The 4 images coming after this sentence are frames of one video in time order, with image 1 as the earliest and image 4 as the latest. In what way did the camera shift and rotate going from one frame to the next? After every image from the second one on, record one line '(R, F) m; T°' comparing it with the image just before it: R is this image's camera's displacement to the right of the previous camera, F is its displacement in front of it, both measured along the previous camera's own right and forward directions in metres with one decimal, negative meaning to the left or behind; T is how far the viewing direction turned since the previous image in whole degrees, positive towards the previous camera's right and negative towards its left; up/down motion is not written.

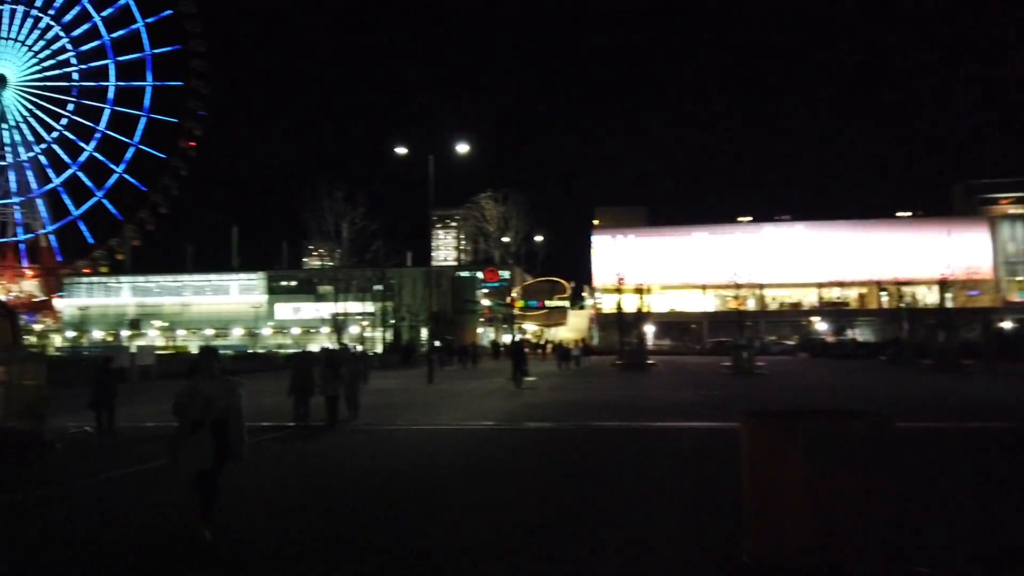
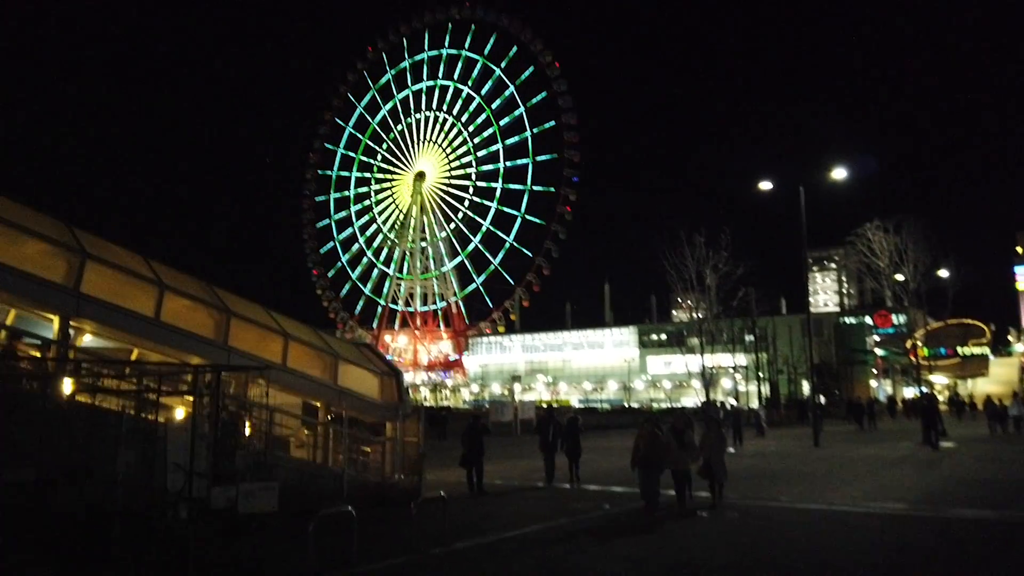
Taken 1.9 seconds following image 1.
(-0.3, +2.0) m; -24°
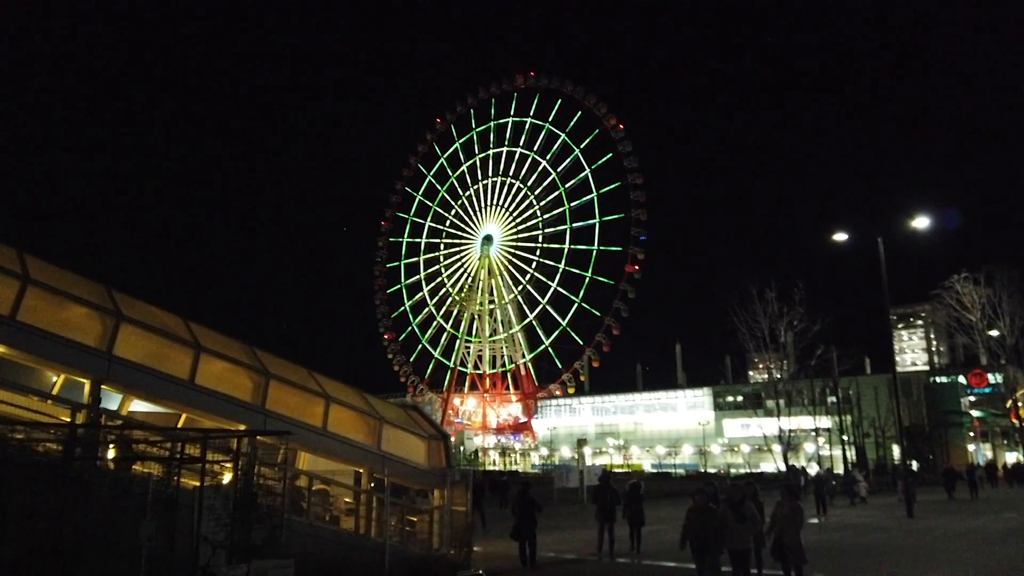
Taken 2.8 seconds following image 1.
(+0.3, +1.1) m; -5°
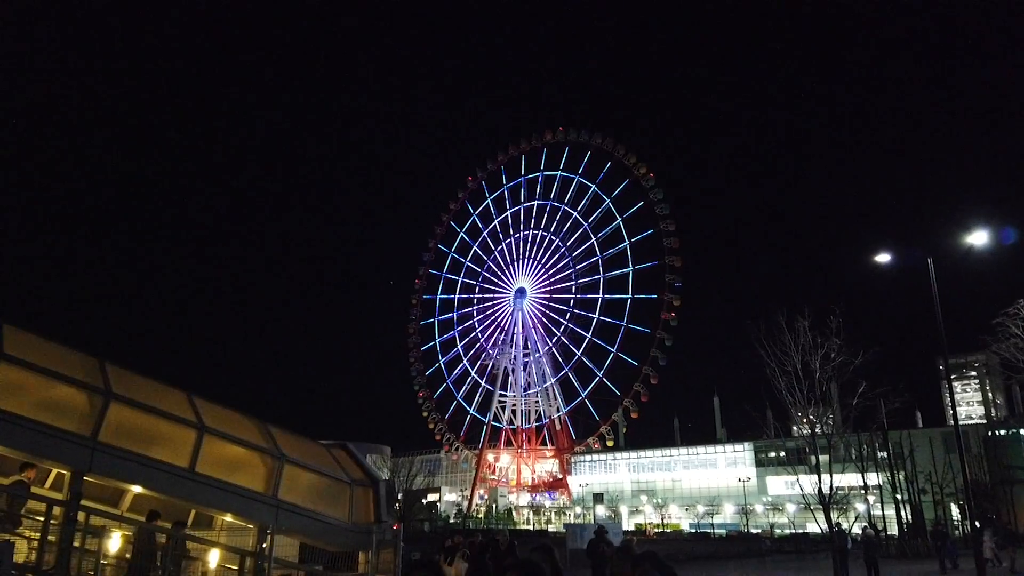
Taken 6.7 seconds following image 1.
(+1.6, +3.8) m; -3°
